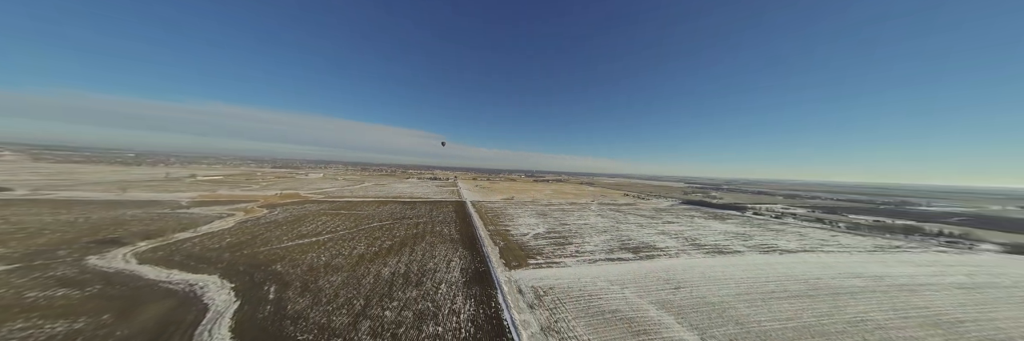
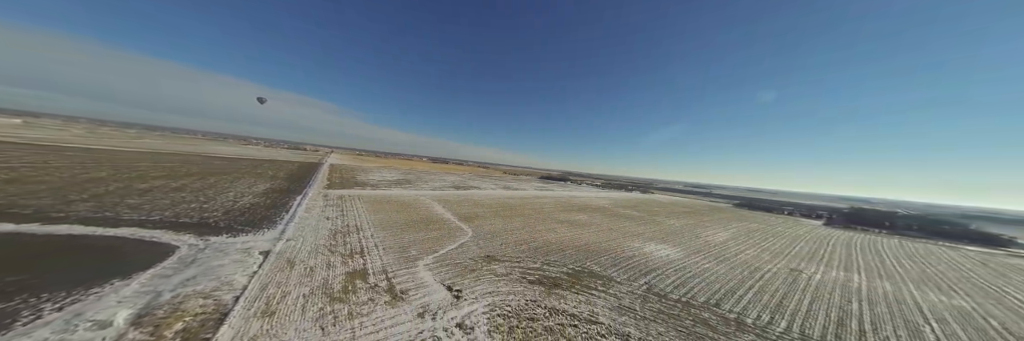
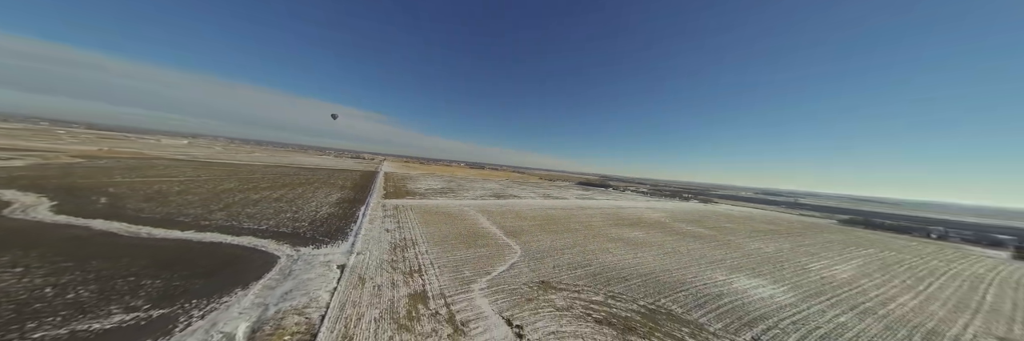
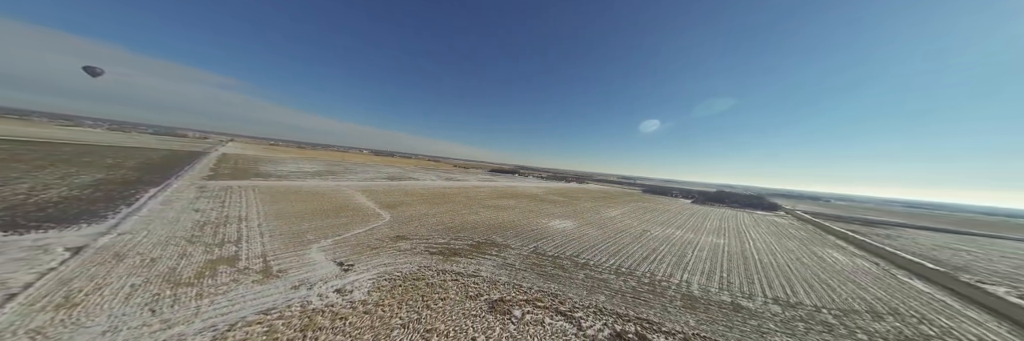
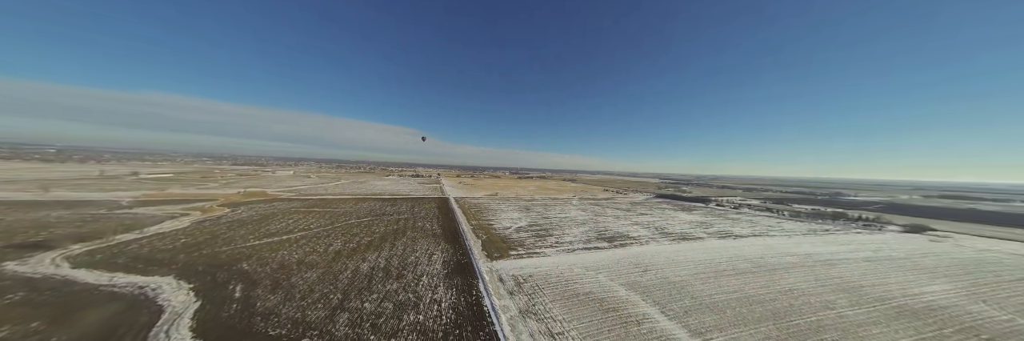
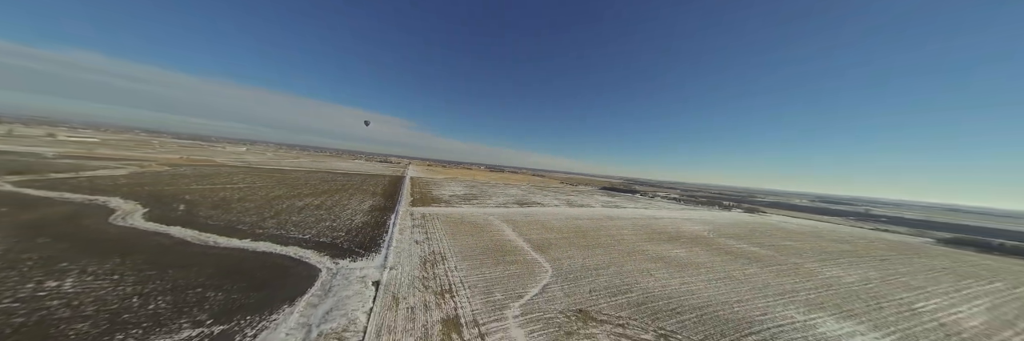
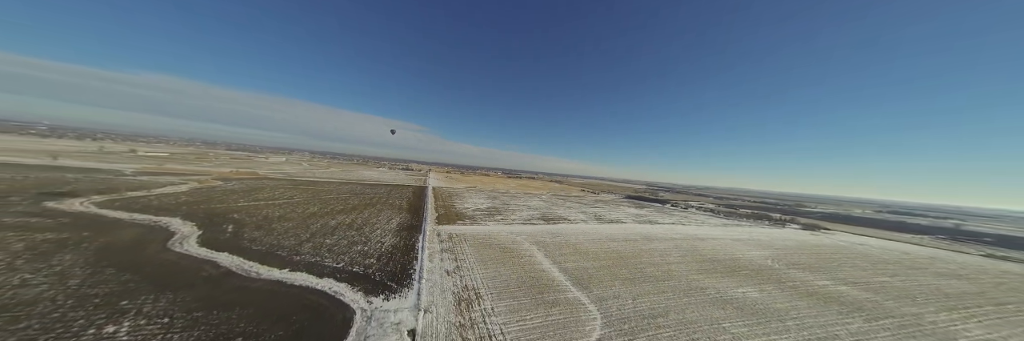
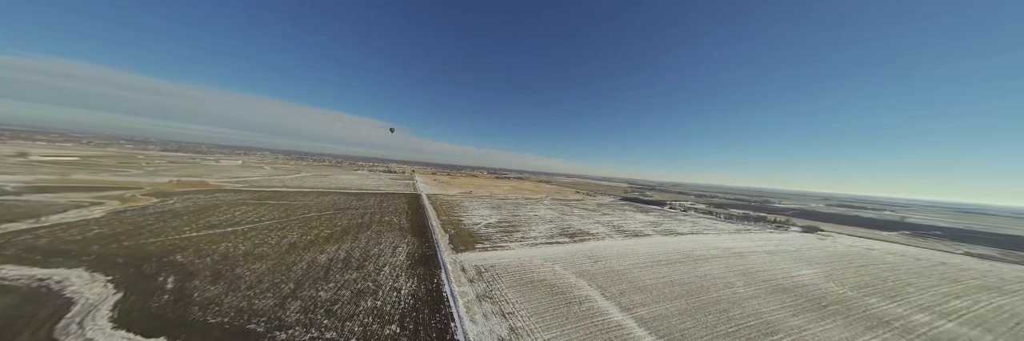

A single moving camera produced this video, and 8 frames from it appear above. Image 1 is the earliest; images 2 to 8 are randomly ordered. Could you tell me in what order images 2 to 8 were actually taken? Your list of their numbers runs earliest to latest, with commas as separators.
5, 8, 7, 6, 3, 2, 4
